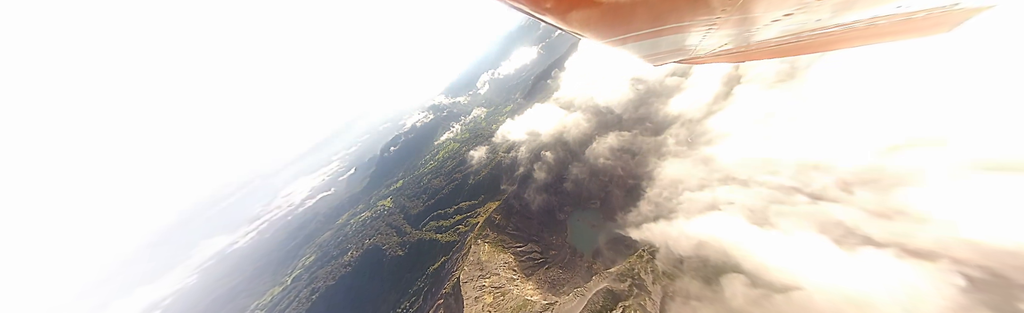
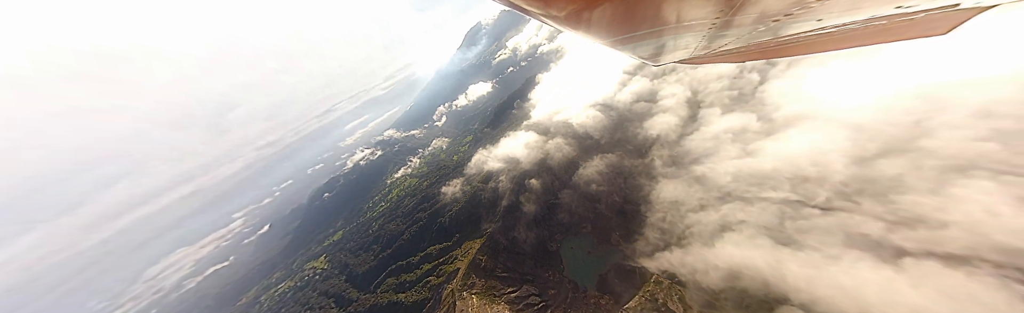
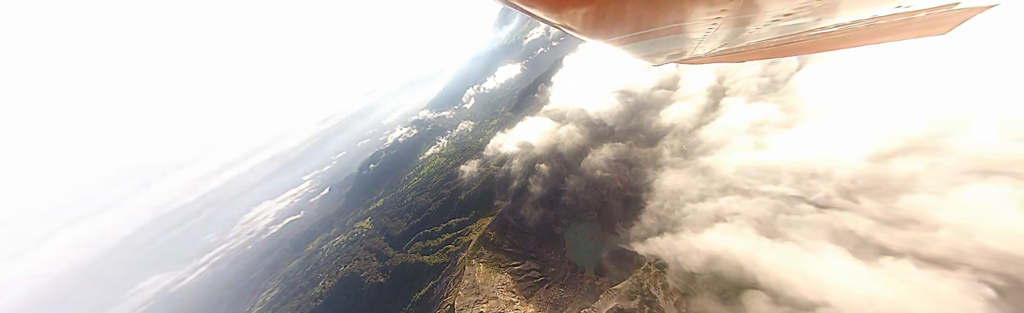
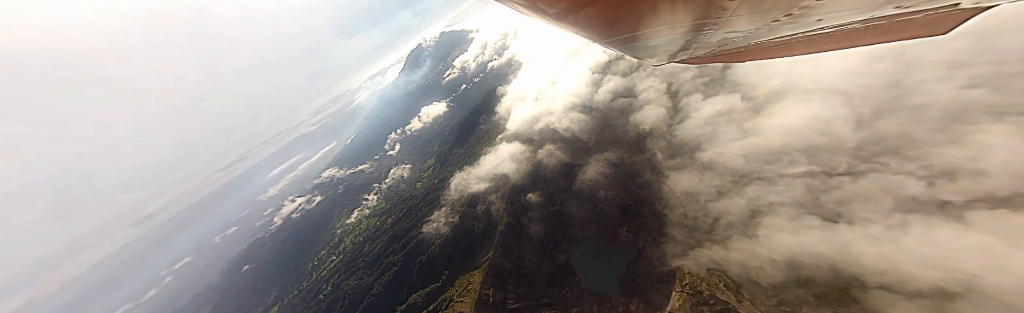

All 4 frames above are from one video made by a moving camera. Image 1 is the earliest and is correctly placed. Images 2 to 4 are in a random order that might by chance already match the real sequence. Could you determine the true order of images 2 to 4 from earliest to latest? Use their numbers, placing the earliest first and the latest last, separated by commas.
3, 2, 4
